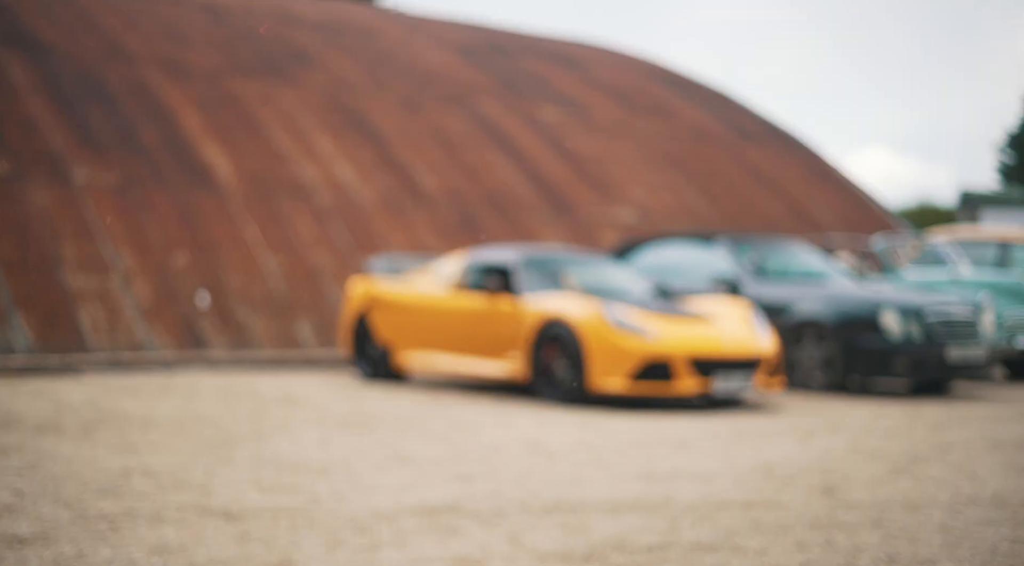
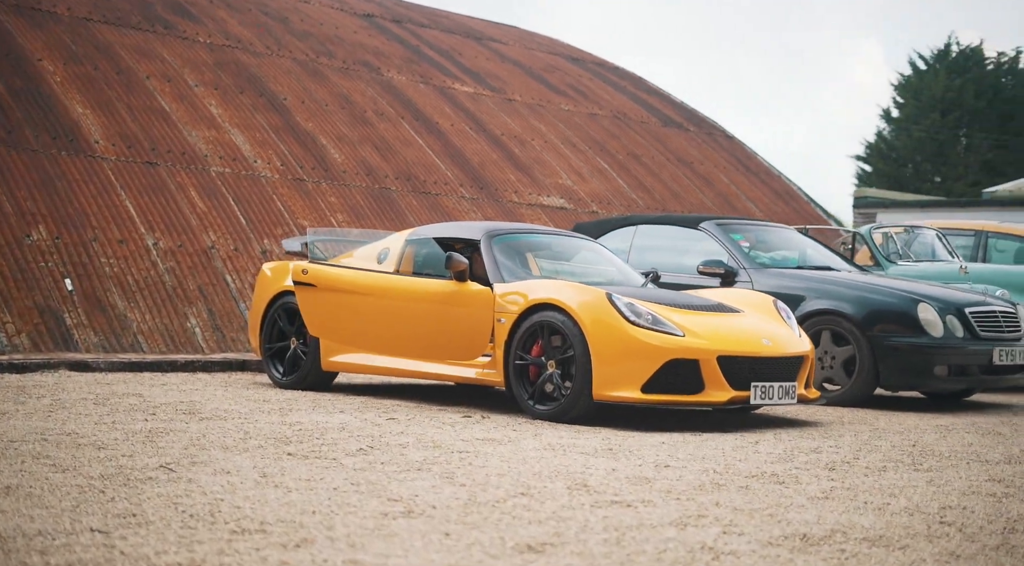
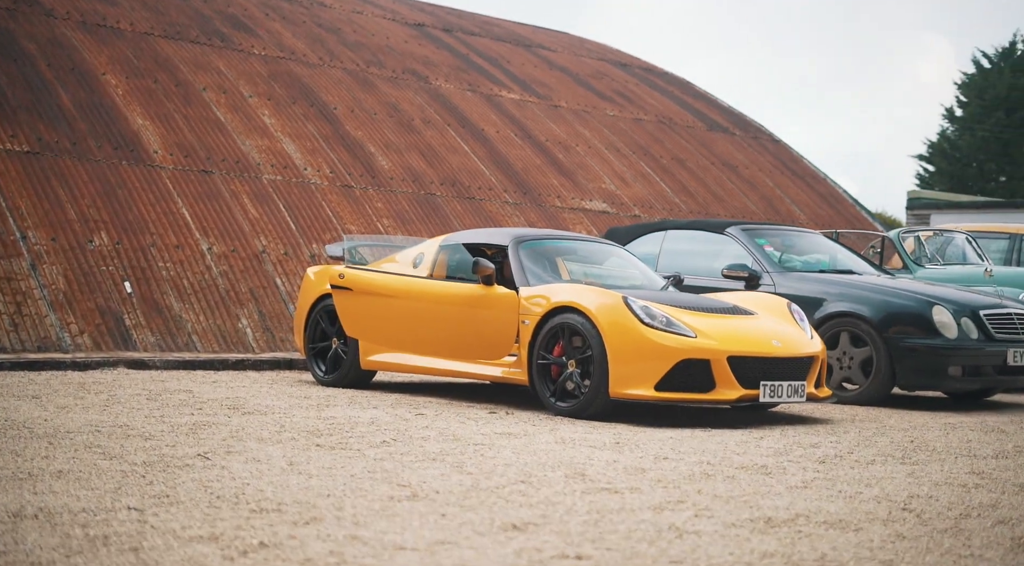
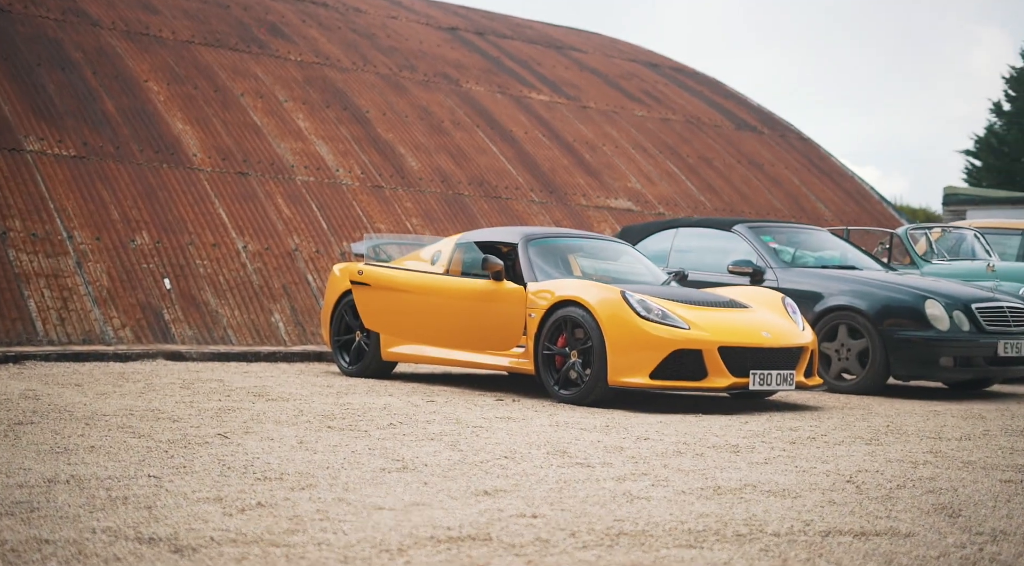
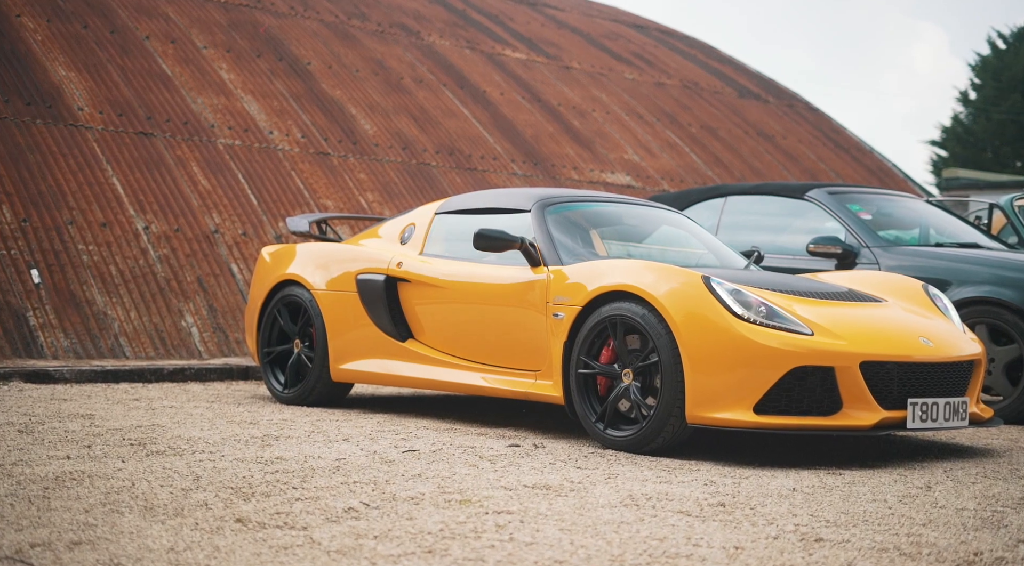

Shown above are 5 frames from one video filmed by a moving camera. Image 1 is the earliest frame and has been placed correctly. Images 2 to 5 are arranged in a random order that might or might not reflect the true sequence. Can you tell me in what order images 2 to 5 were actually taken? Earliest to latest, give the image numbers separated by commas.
4, 3, 2, 5
